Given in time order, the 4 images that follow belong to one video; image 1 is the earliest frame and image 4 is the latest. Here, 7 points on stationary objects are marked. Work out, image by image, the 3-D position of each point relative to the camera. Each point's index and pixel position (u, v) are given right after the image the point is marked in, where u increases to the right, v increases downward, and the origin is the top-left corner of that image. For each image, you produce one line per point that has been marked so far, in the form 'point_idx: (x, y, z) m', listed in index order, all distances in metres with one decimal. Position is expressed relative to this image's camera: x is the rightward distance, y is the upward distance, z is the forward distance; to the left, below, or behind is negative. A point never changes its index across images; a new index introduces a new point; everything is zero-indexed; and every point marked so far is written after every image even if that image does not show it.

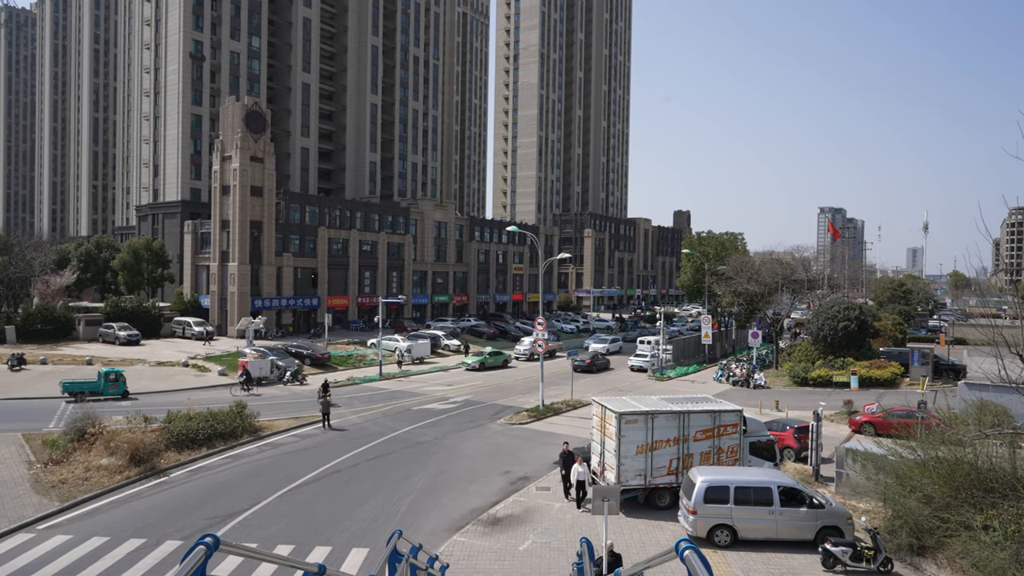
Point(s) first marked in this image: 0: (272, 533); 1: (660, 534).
0: (-5.6, -5.8, +16.6) m
1: (+3.5, -5.8, +16.5) m
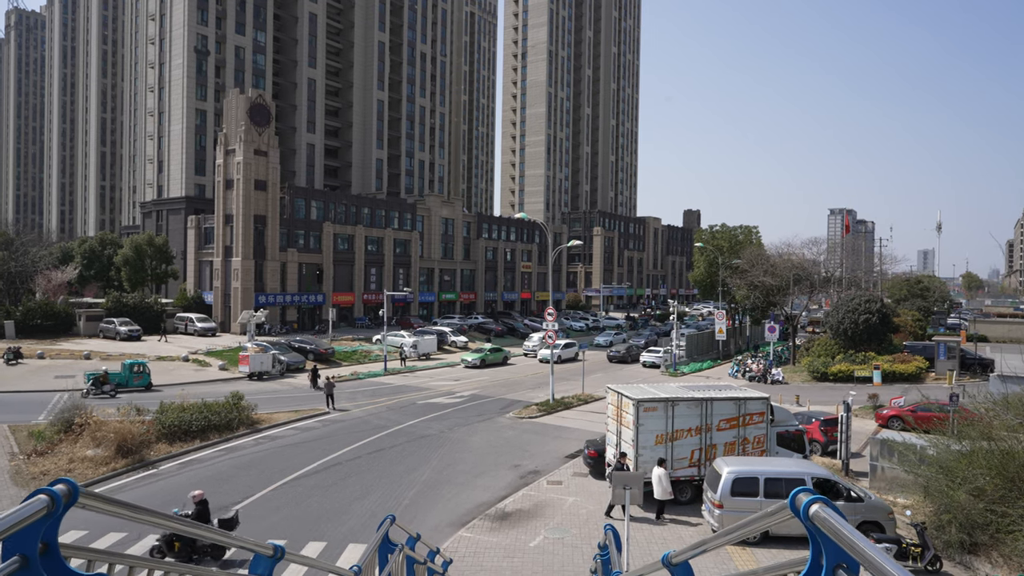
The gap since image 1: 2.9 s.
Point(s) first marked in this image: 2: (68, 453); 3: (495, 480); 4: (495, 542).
0: (-5.4, -5.2, +15.4) m
1: (+3.7, -5.2, +15.2) m
2: (-12.5, -4.7, +19.8) m
3: (-0.5, -5.3, +19.4) m
4: (-0.3, -5.3, +14.6) m
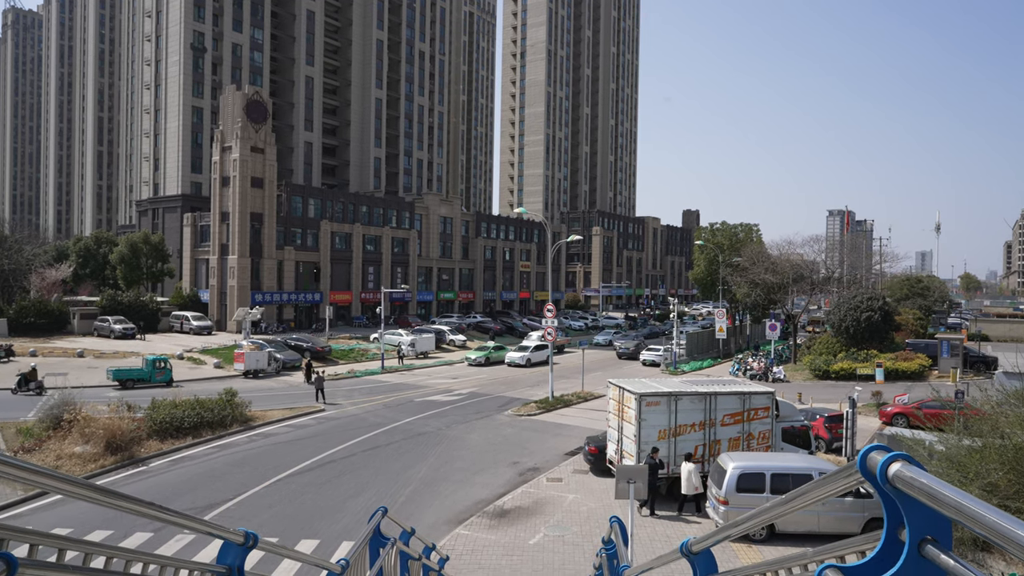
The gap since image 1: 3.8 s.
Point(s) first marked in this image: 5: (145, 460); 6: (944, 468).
0: (-5.4, -5.0, +14.9) m
1: (+3.7, -5.0, +14.8) m
2: (-12.6, -4.5, +19.4) m
3: (-0.5, -5.1, +19.0) m
4: (-0.4, -5.1, +14.2) m
5: (-10.3, -4.8, +19.7) m
6: (+8.9, -3.7, +14.6) m
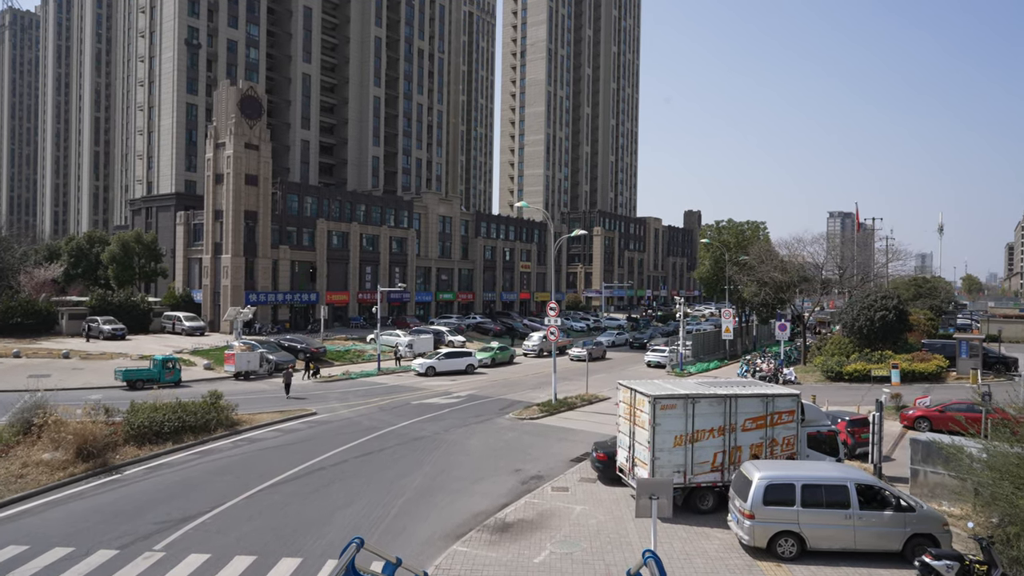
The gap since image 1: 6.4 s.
0: (-5.4, -4.9, +13.5) m
1: (+3.7, -4.9, +13.4) m
2: (-12.5, -4.3, +18.0) m
3: (-0.4, -4.9, +17.6) m
4: (-0.3, -4.9, +12.8) m
5: (-10.2, -4.7, +18.3) m
6: (+9.0, -3.5, +13.2) m
